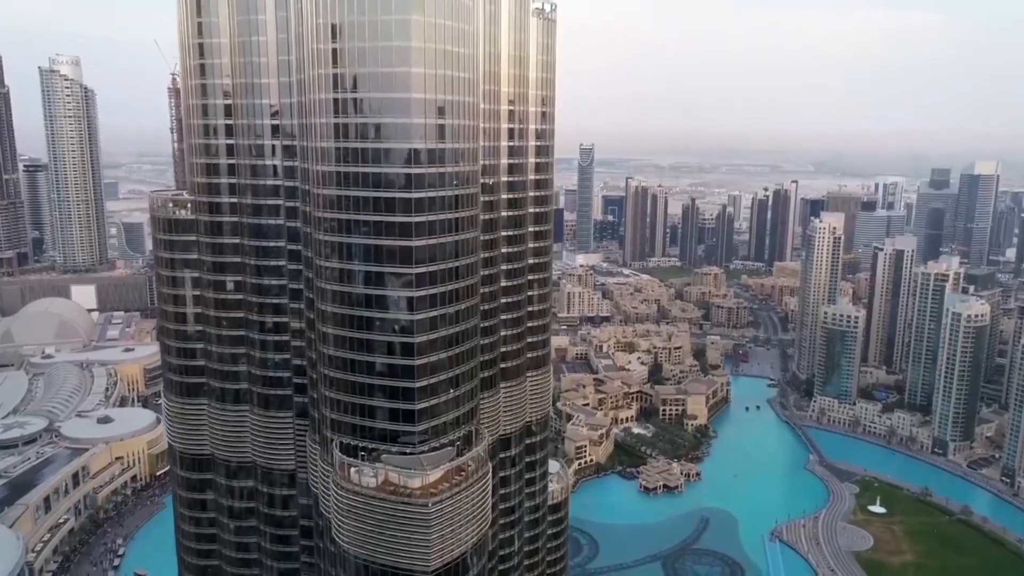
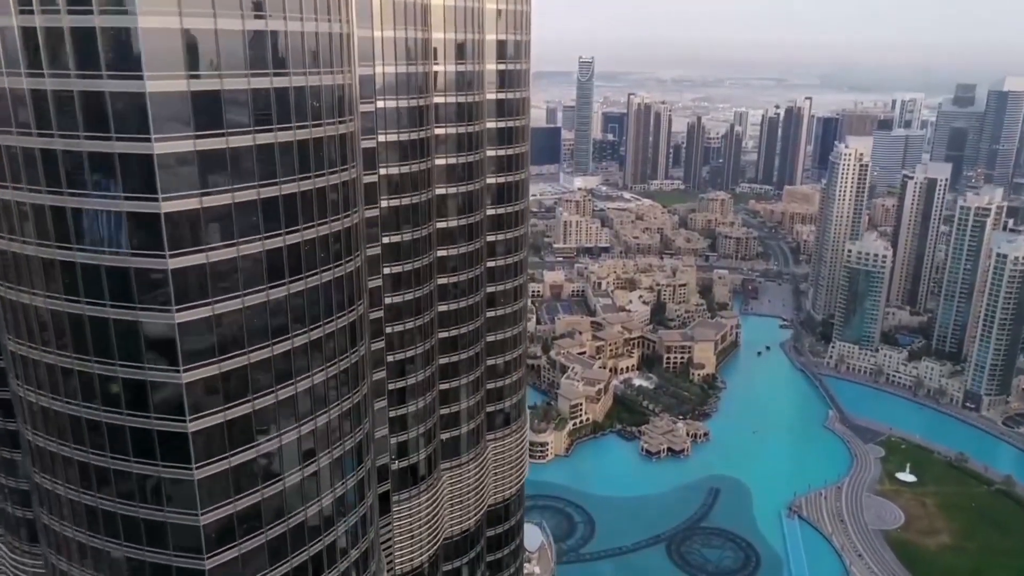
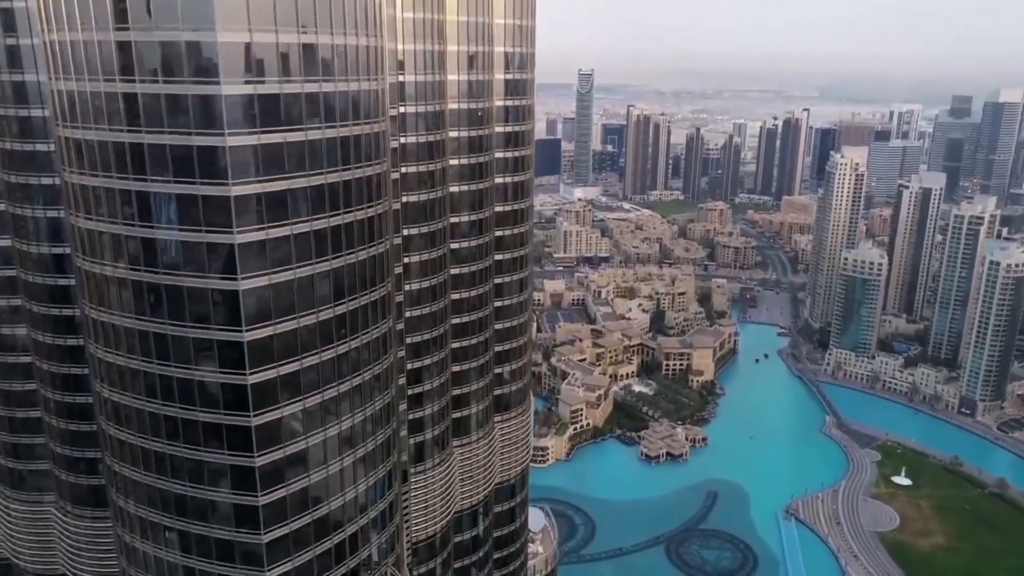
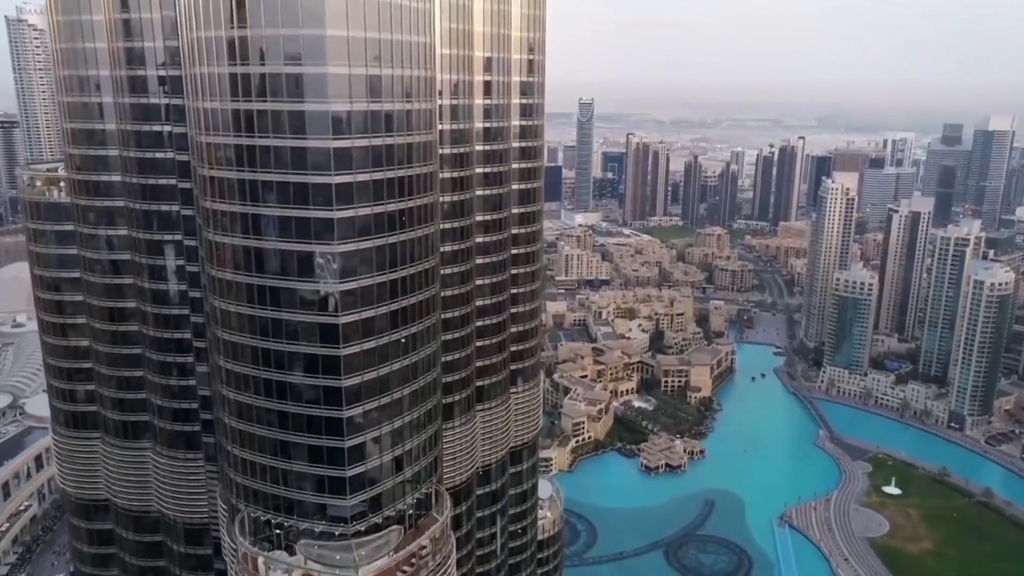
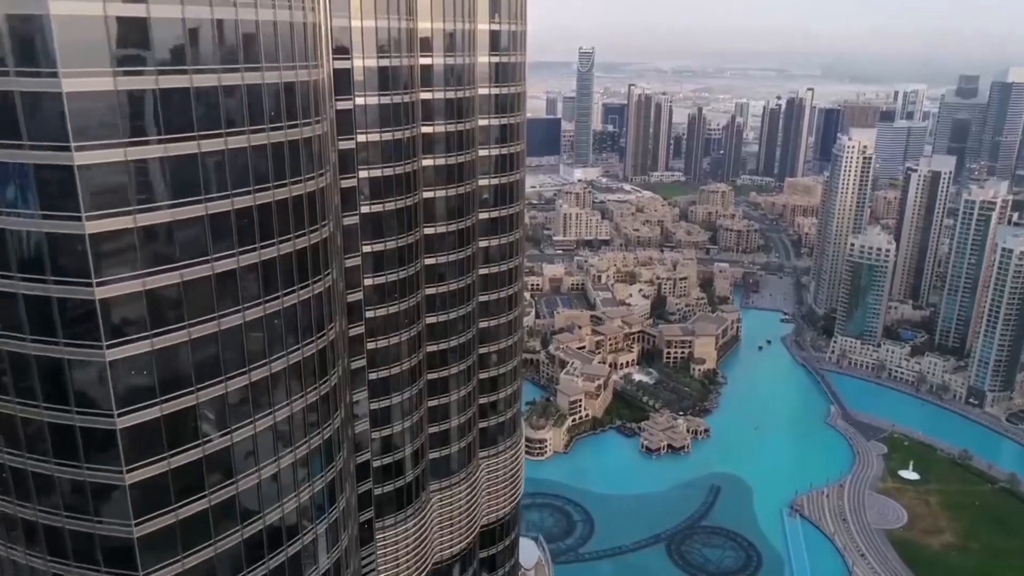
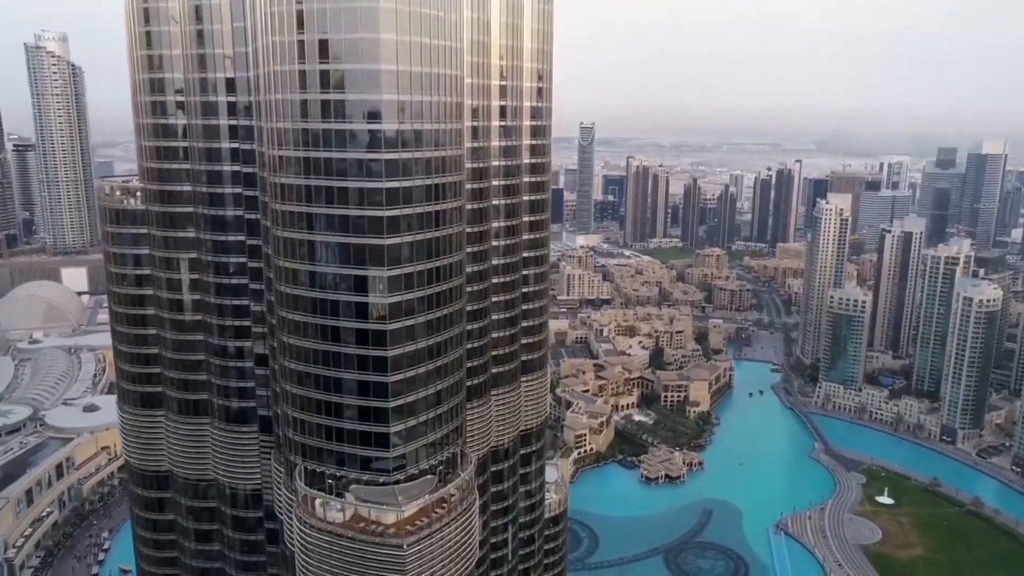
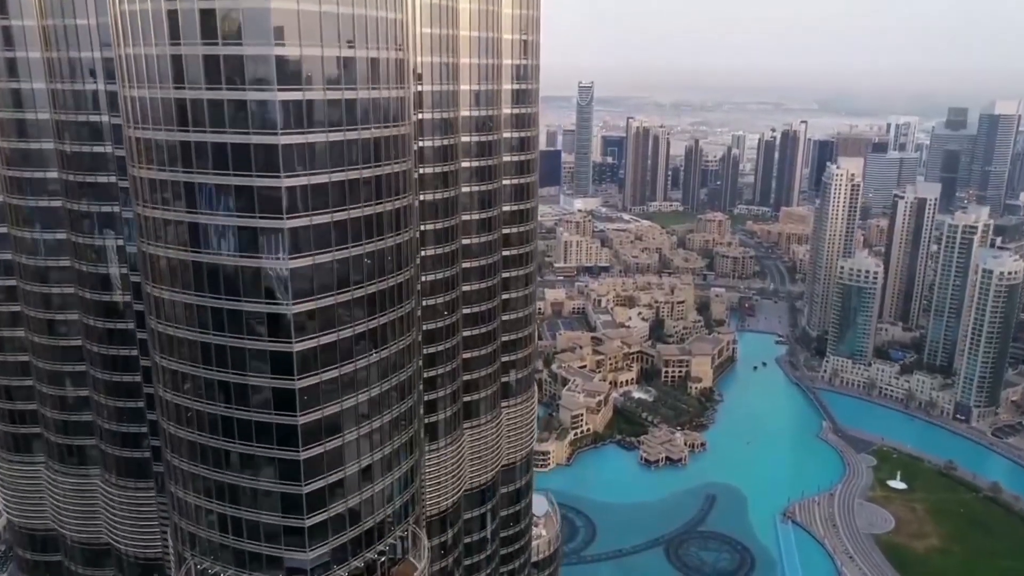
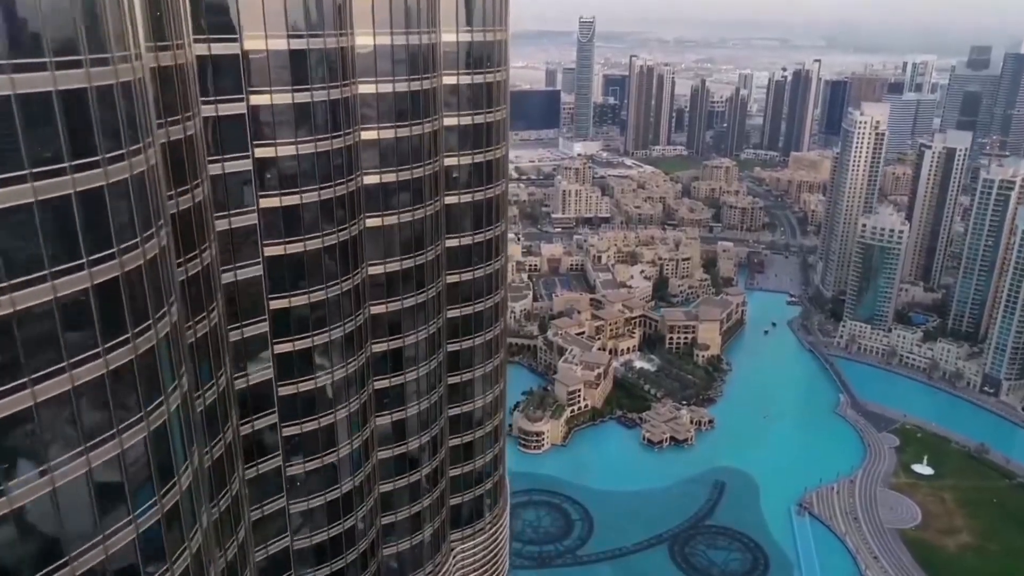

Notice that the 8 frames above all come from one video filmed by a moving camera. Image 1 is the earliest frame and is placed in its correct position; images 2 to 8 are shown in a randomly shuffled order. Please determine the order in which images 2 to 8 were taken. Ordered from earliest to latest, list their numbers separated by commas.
6, 4, 7, 3, 2, 5, 8
